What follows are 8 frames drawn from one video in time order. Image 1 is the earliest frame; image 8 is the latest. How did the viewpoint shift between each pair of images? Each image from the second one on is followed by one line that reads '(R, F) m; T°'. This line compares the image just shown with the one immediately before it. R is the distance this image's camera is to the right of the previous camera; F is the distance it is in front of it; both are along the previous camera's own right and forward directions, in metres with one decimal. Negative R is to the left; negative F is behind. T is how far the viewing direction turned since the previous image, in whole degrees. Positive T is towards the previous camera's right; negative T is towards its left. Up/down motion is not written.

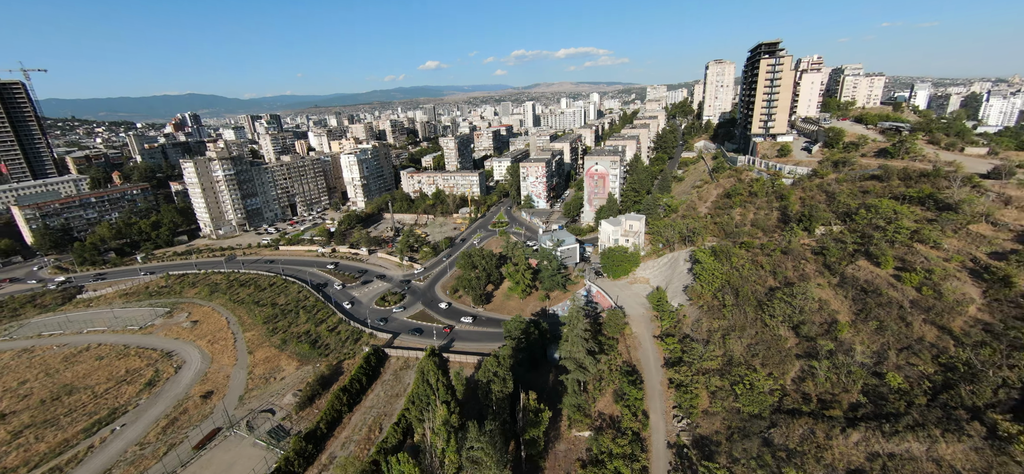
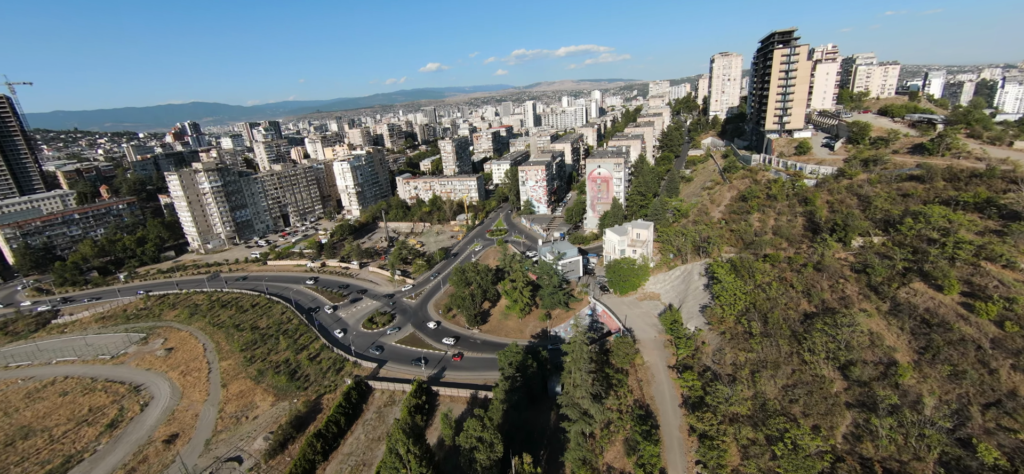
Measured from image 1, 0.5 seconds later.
(+0.9, +3.6) m; -1°
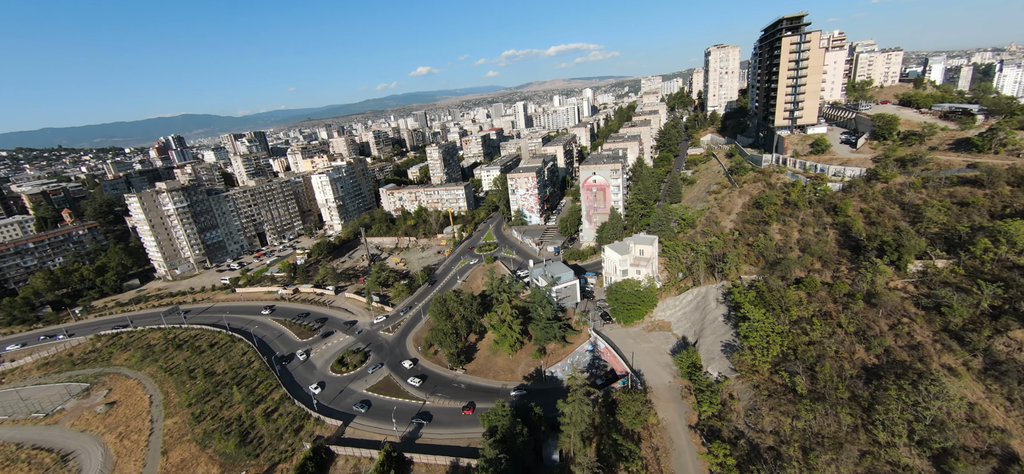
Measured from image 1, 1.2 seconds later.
(+1.1, +5.0) m; 0°
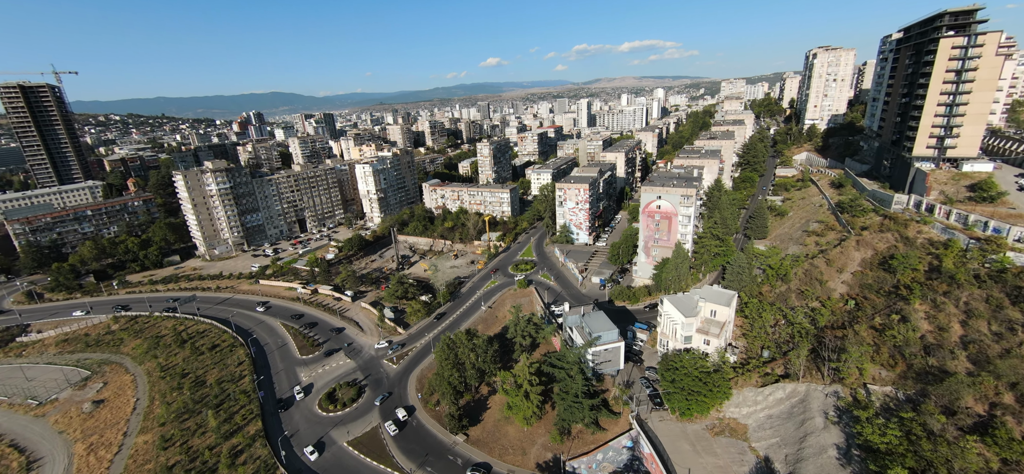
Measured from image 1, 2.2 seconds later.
(+1.1, +7.2) m; -7°
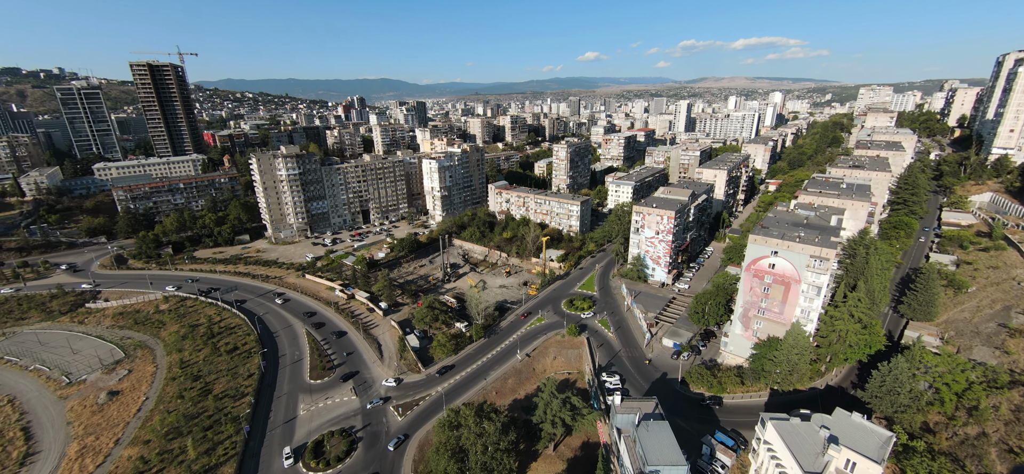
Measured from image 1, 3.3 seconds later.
(+1.7, +7.8) m; -11°
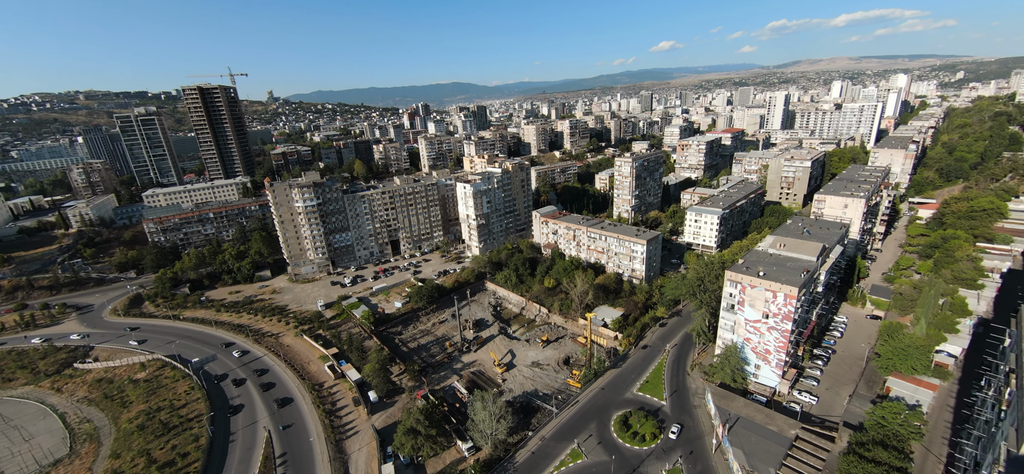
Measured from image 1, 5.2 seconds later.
(+2.9, +12.7) m; -10°
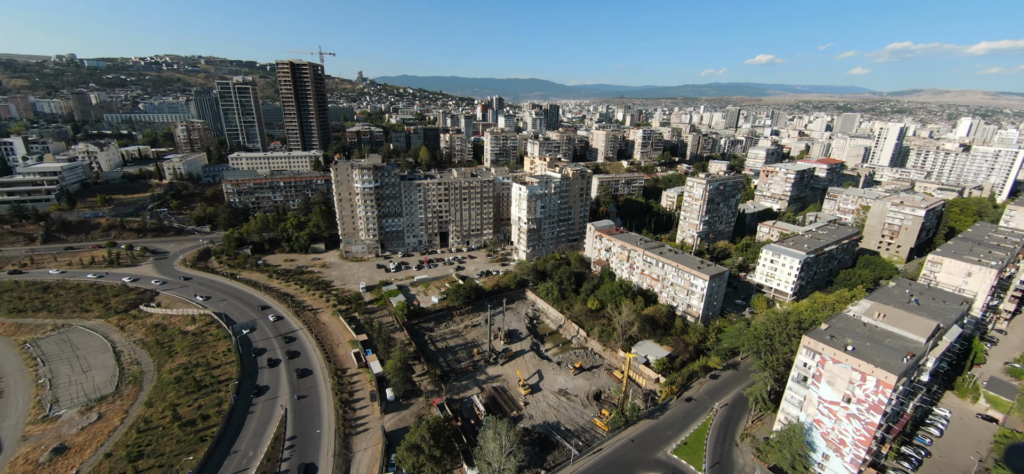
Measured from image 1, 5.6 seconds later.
(+0.7, +2.6) m; -8°
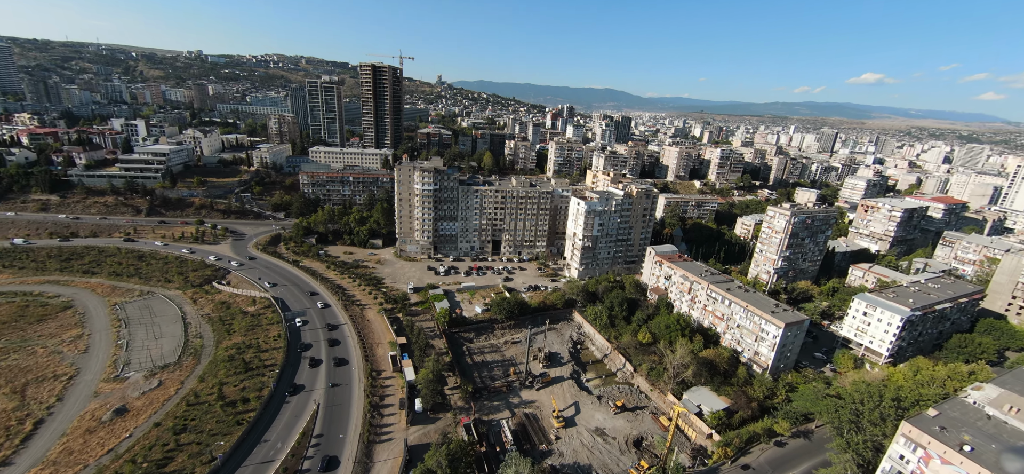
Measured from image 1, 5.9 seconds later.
(+0.7, +1.9) m; -9°
